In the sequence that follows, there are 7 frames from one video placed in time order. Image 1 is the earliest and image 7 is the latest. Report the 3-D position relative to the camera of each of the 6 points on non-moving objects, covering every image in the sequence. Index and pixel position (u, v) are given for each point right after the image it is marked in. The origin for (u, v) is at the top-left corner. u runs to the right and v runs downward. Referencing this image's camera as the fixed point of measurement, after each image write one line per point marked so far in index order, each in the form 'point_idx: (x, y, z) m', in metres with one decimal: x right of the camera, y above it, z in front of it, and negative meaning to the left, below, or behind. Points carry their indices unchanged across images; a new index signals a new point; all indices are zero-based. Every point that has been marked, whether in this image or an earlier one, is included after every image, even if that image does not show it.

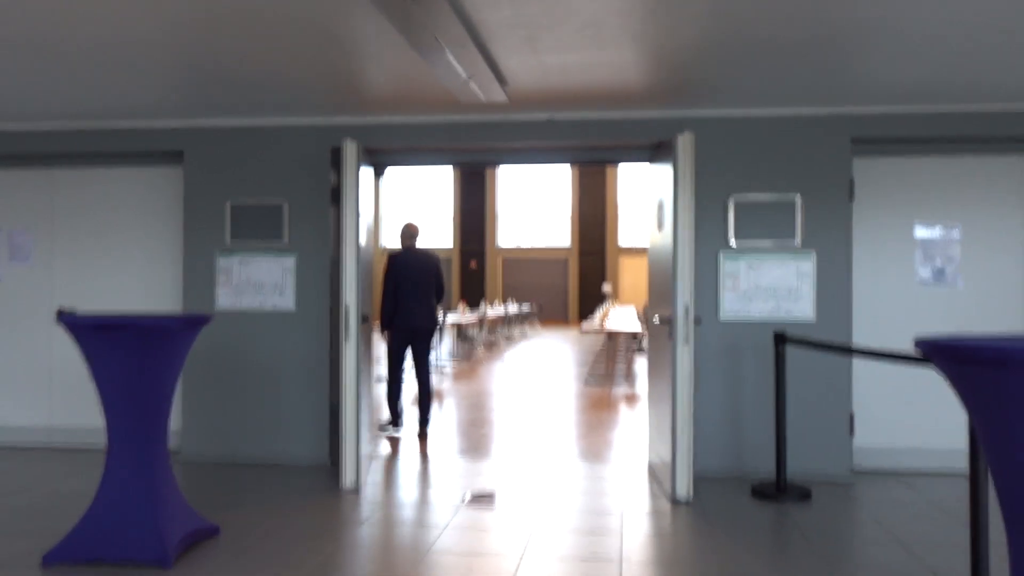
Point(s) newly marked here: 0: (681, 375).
0: (+0.9, -0.5, +5.0) m
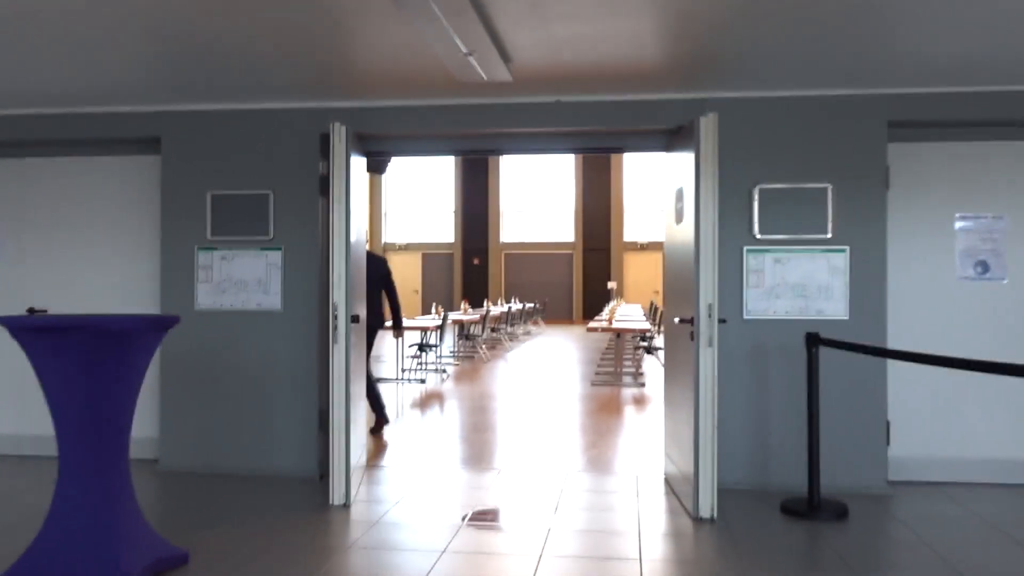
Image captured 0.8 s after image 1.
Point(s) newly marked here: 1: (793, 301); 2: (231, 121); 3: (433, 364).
0: (+0.9, -0.4, +4.5) m
1: (+1.5, -0.1, +5.2) m
2: (-1.7, +1.0, +5.7) m
3: (-1.1, -1.0, +12.9) m
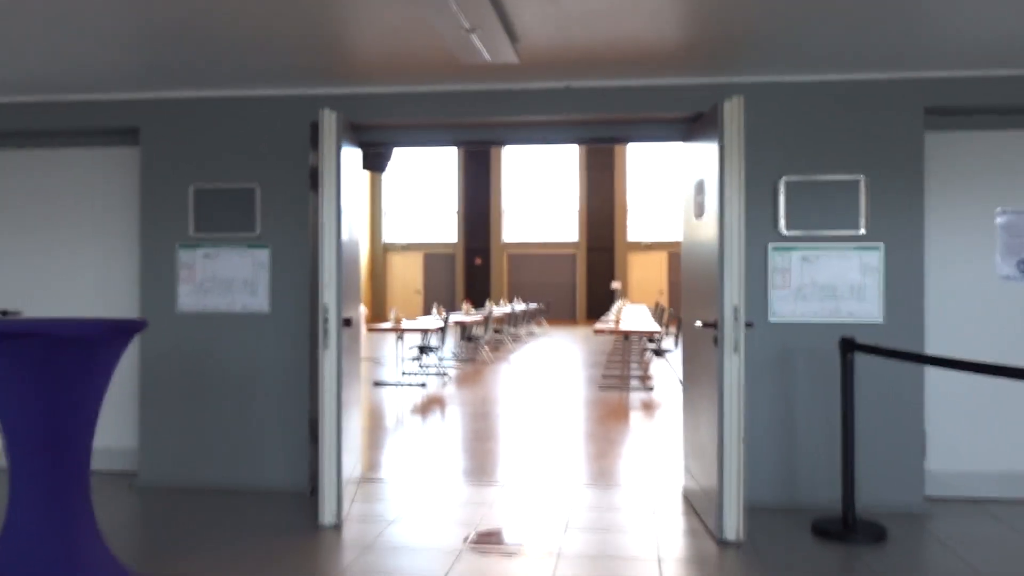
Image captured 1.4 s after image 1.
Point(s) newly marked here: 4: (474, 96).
0: (+1.0, -0.4, +4.1) m
1: (+1.6, -0.1, +4.8) m
2: (-1.7, +1.0, +5.3) m
3: (-1.0, -1.0, +12.5) m
4: (-0.2, +1.0, +5.1) m
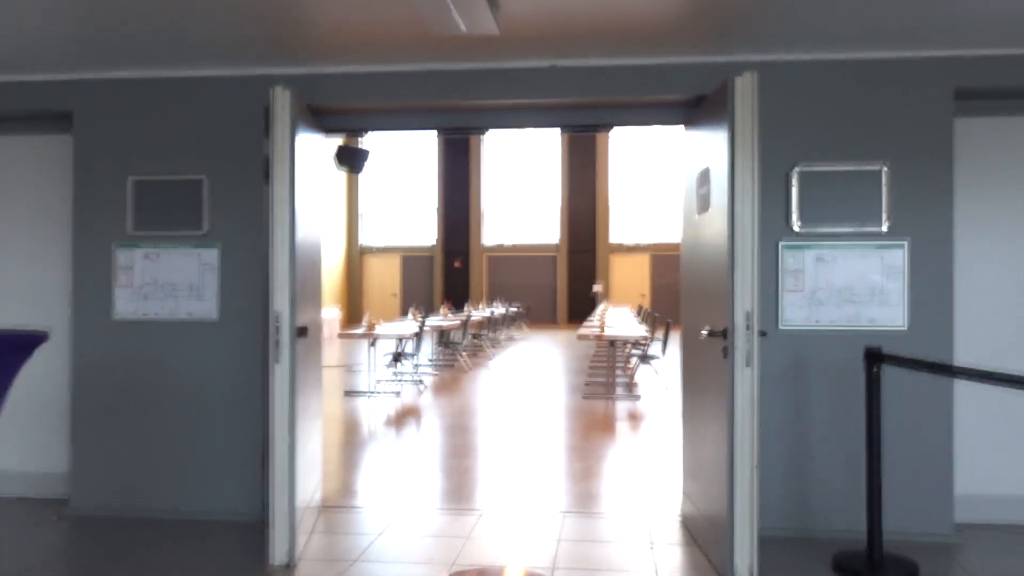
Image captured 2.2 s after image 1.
0: (+0.9, -0.5, +3.6) m
1: (+1.5, -0.1, +4.2) m
2: (-1.8, +1.0, +4.7) m
3: (-1.3, -1.1, +11.9) m
4: (-0.3, +1.0, +4.5) m
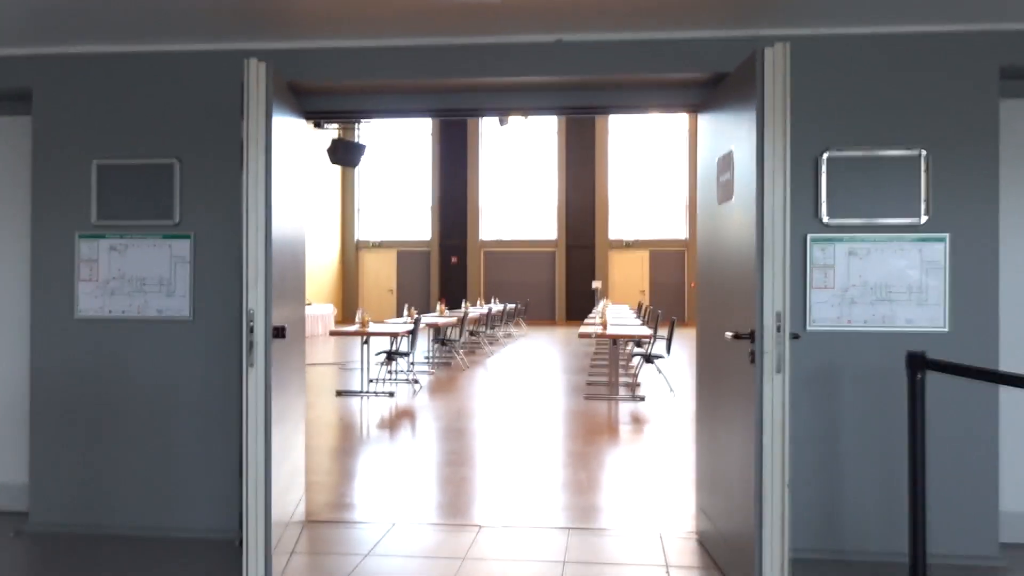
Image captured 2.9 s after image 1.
0: (+0.9, -0.4, +3.2) m
1: (+1.5, -0.1, +3.9) m
2: (-1.8, +1.0, +4.3) m
3: (-1.3, -1.0, +11.5) m
4: (-0.3, +1.0, +4.1) m
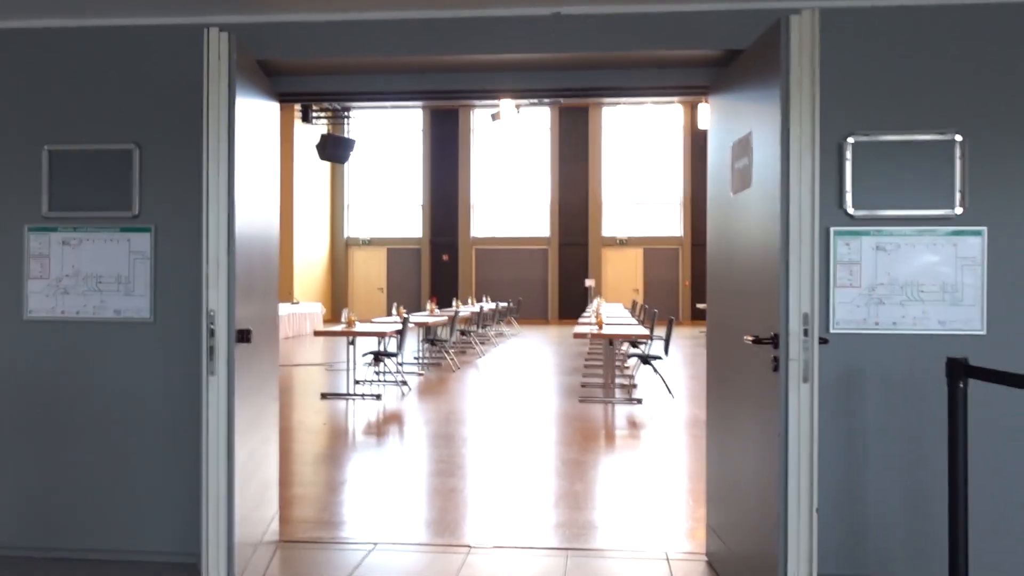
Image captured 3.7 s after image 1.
0: (+0.9, -0.4, +2.9) m
1: (+1.5, -0.1, +3.5) m
2: (-1.8, +1.0, +3.9) m
3: (-1.4, -1.0, +11.1) m
4: (-0.3, +1.0, +3.8) m
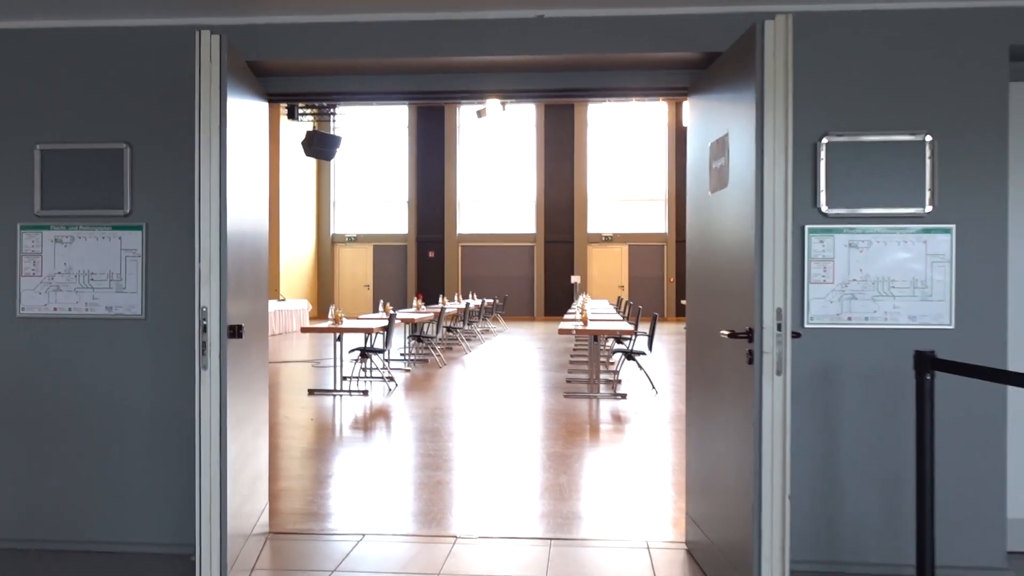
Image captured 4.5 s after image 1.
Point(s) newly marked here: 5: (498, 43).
0: (+0.8, -0.4, +3.0) m
1: (+1.4, -0.1, +3.6) m
2: (-1.9, +1.0, +4.0) m
3: (-1.6, -1.0, +11.2) m
4: (-0.4, +1.1, +3.9) m
5: (-0.1, +1.0, +3.8) m
